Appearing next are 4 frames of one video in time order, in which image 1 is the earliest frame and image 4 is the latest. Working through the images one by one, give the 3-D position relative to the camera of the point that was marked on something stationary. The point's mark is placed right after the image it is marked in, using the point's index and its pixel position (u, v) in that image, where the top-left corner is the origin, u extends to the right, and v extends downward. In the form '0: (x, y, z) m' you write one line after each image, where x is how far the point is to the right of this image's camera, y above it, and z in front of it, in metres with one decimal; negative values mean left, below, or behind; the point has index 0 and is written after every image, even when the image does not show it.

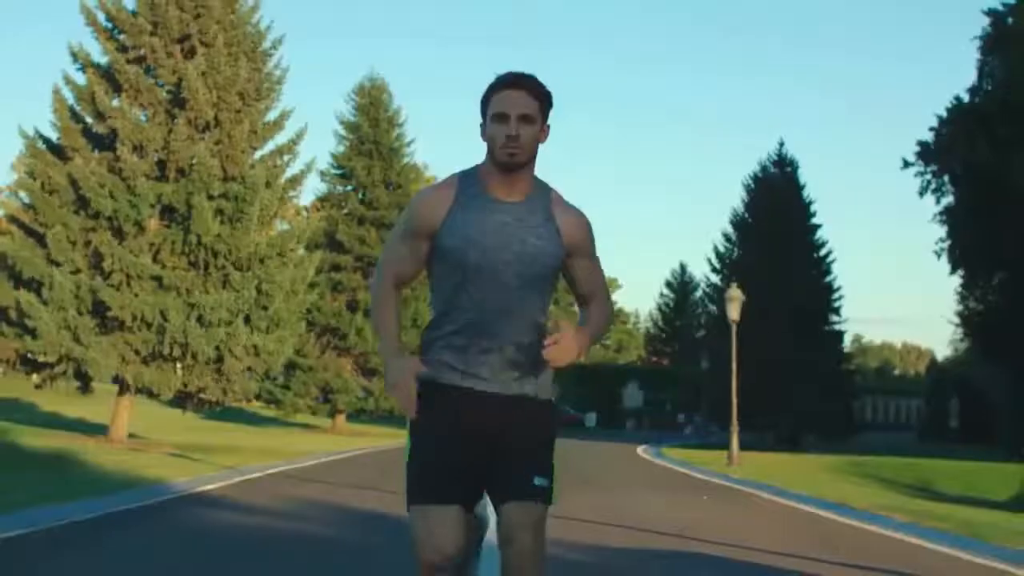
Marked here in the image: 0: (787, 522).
0: (+2.8, -2.4, +14.9) m
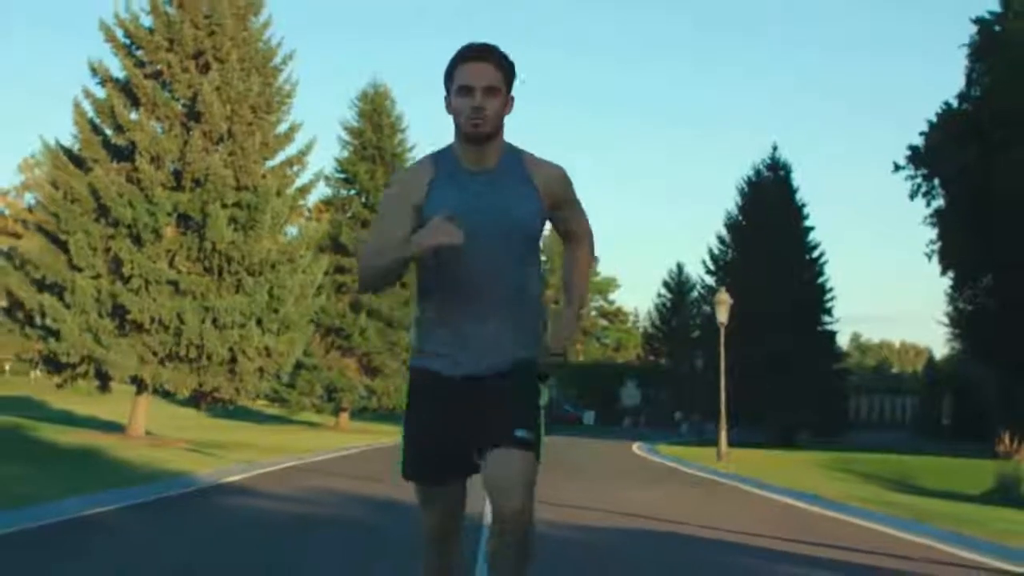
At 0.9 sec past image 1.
0: (+2.8, -2.4, +15.9) m
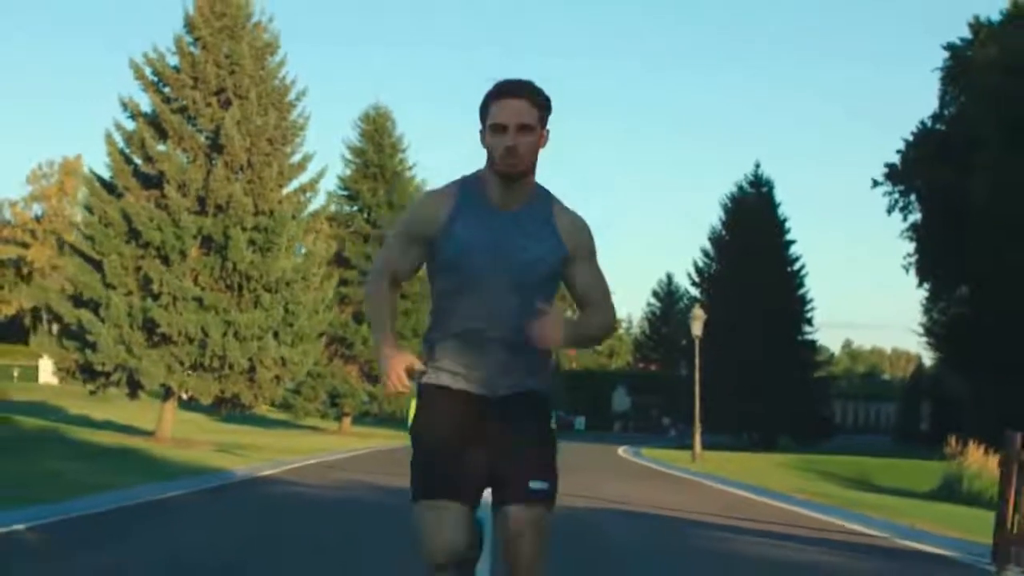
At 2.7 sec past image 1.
0: (+2.7, -2.6, +17.8) m
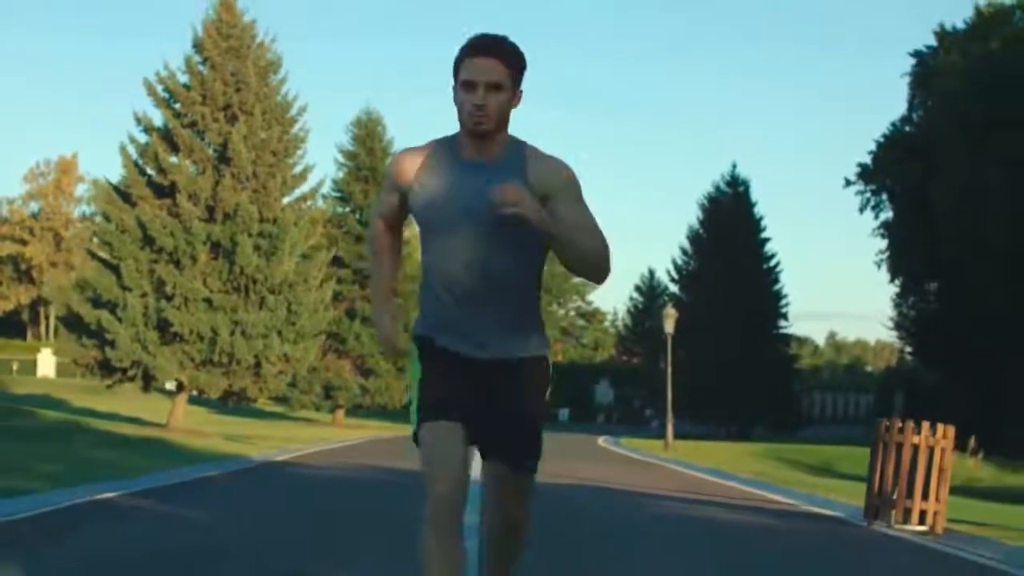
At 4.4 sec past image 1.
0: (+2.5, -2.7, +19.6) m
